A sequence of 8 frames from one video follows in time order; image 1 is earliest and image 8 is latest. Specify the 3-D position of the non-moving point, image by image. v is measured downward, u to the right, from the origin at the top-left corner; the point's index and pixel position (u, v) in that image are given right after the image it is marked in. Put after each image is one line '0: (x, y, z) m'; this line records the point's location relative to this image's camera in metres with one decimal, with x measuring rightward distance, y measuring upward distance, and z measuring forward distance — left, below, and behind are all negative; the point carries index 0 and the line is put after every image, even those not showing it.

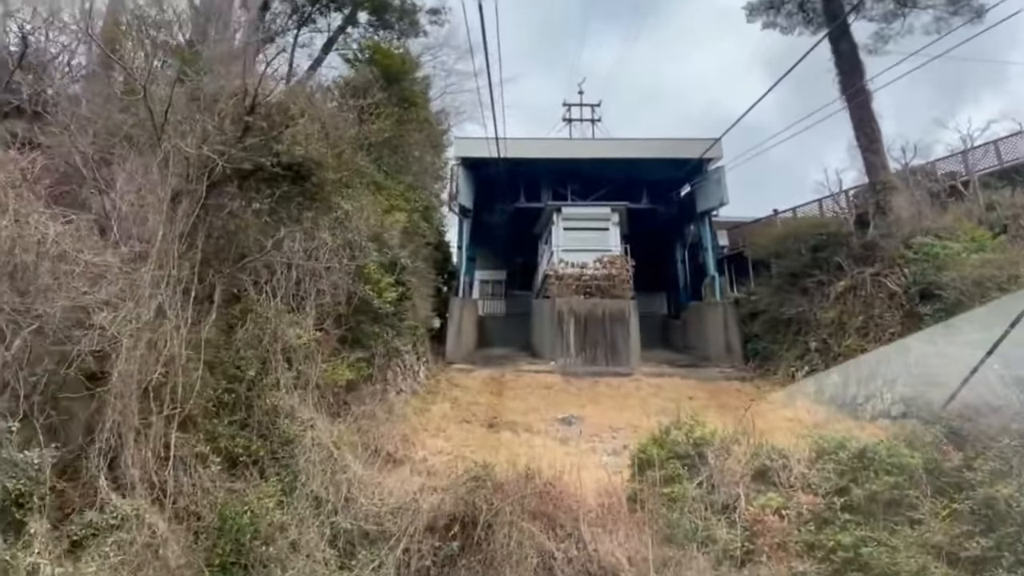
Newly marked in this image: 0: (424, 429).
0: (-0.8, -1.3, +7.6) m
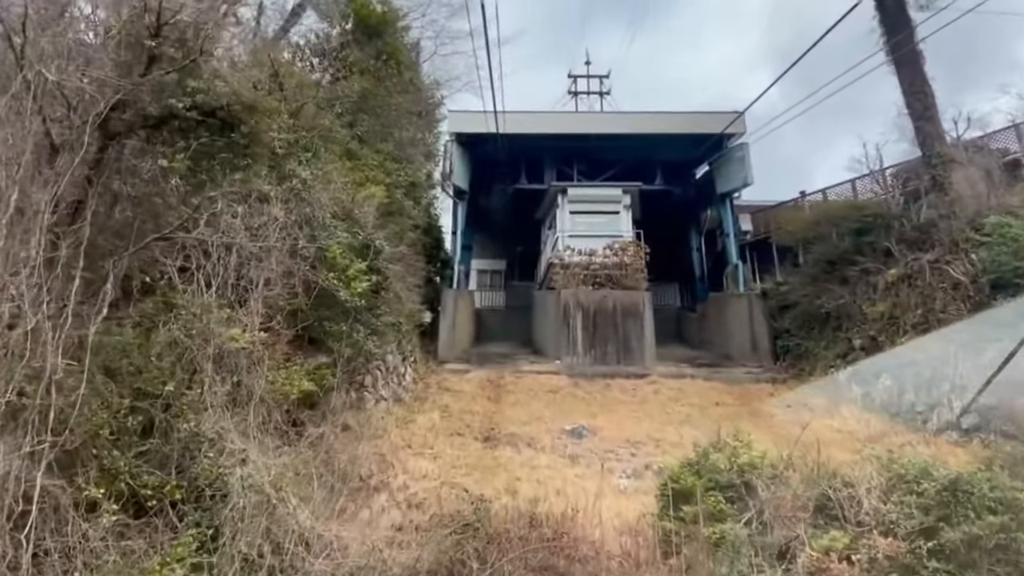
0: (-0.8, -1.2, +6.4) m
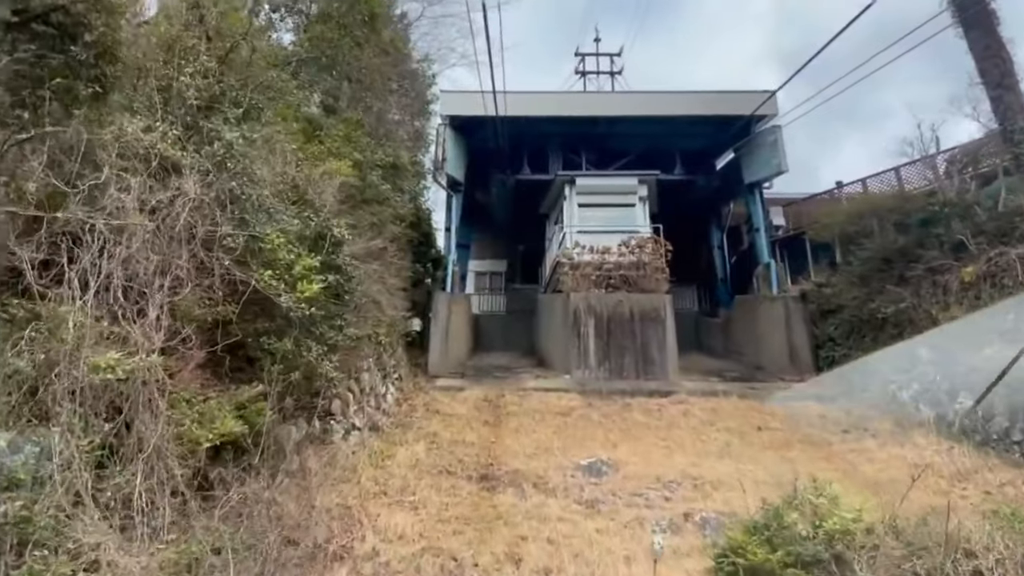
0: (-0.8, -1.2, +5.0) m
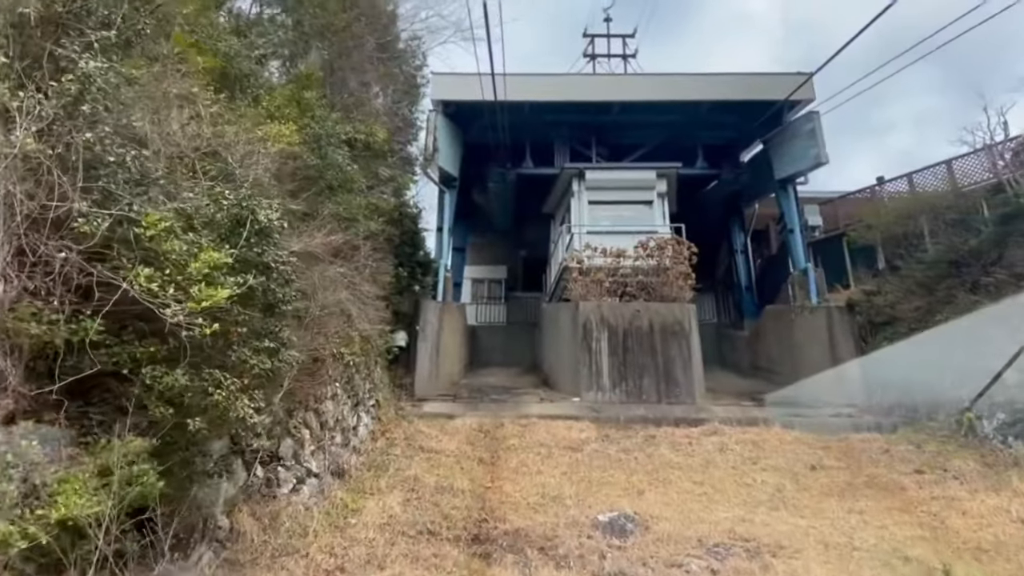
0: (-0.8, -1.3, +3.8) m
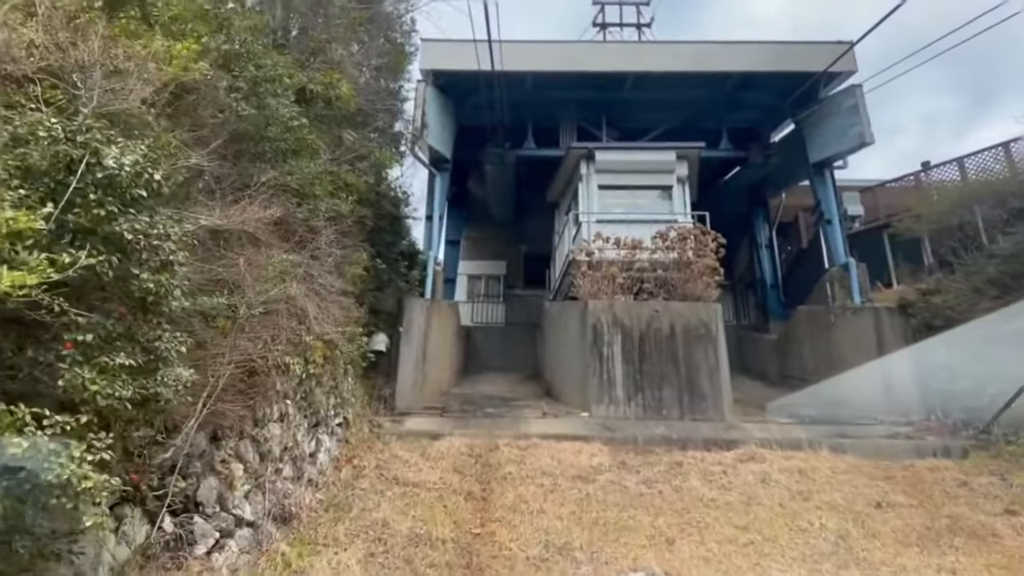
0: (-0.8, -1.2, +2.7) m
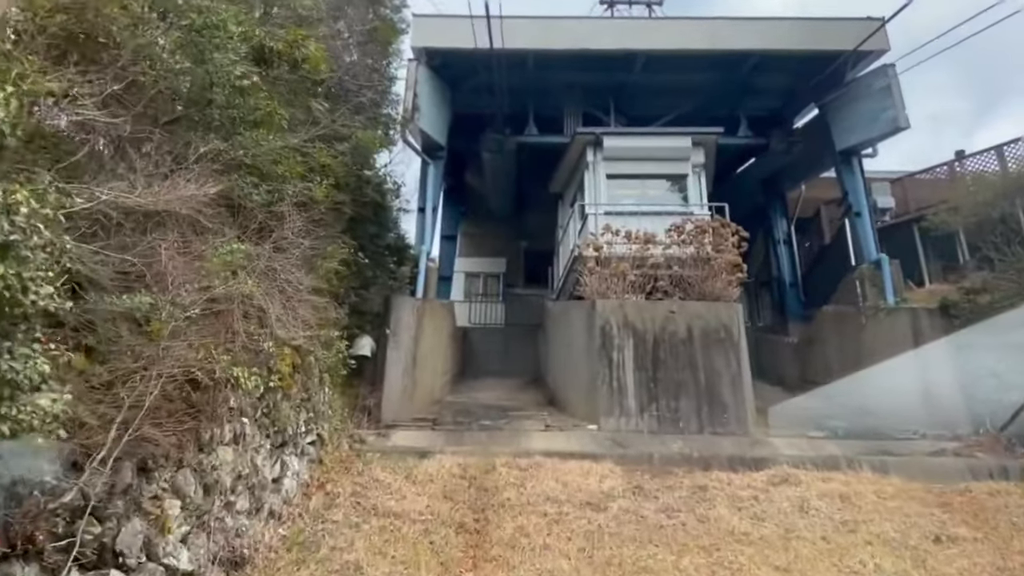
0: (-0.8, -1.2, +2.0) m
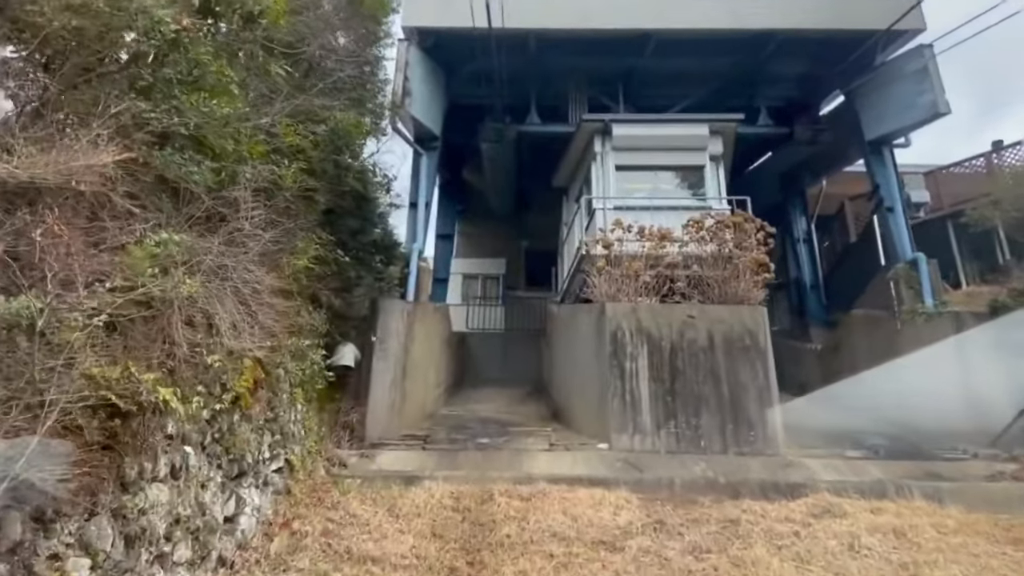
0: (-0.8, -1.2, +1.4) m
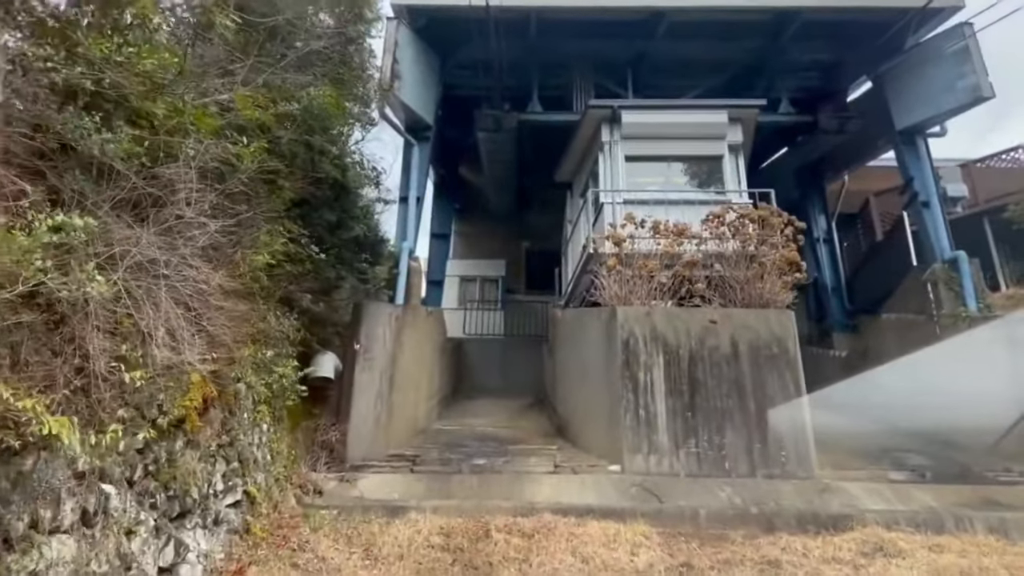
0: (-0.8, -1.2, +0.8) m
